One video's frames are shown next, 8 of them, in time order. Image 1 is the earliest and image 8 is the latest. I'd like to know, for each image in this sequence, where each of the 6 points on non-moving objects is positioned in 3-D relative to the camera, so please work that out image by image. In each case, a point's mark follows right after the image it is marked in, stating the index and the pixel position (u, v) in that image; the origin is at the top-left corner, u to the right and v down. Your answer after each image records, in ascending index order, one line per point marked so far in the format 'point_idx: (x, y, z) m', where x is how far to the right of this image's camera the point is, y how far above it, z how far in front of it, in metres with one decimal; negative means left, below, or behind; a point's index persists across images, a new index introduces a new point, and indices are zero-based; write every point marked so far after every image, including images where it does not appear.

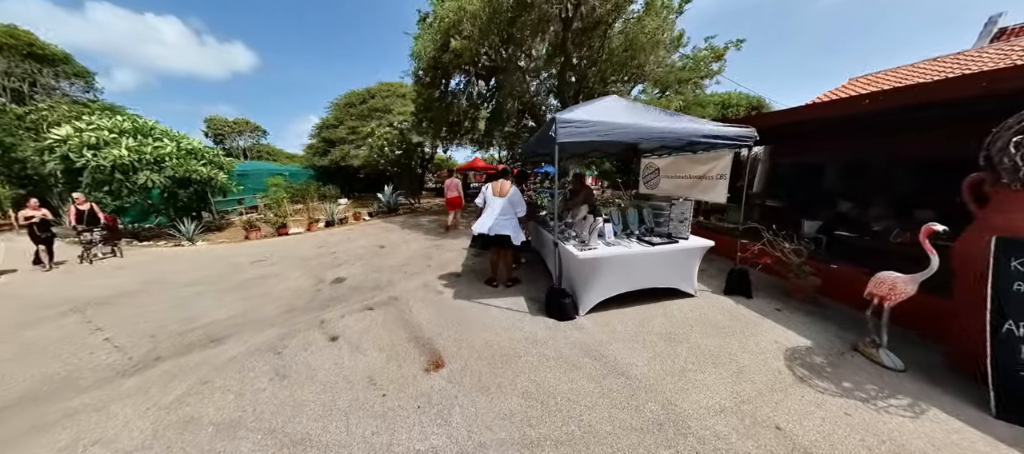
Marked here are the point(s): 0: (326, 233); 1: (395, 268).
0: (-5.7, -0.2, +8.3) m
1: (-1.9, -0.7, +4.4) m
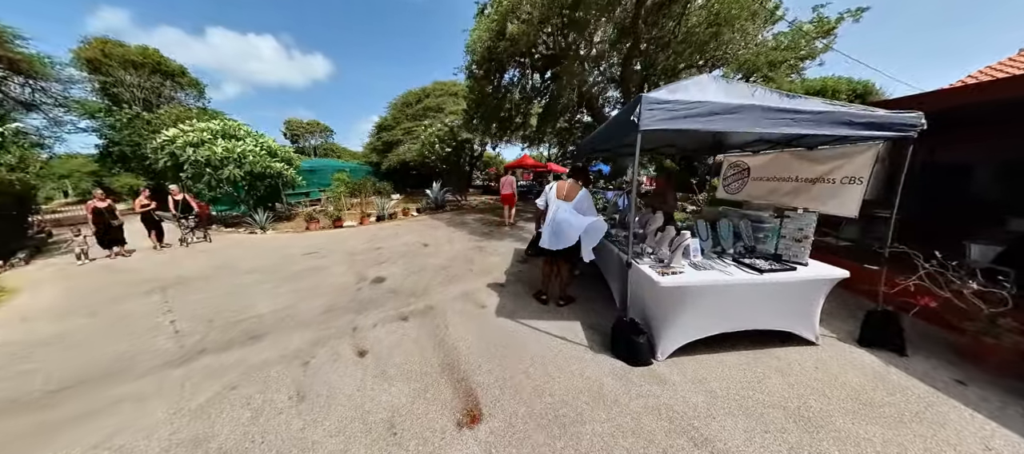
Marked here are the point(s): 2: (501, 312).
0: (-4.3, 0.0, +8.6) m
1: (-1.2, -0.7, +4.2) m
2: (-0.1, -0.9, +2.7) m
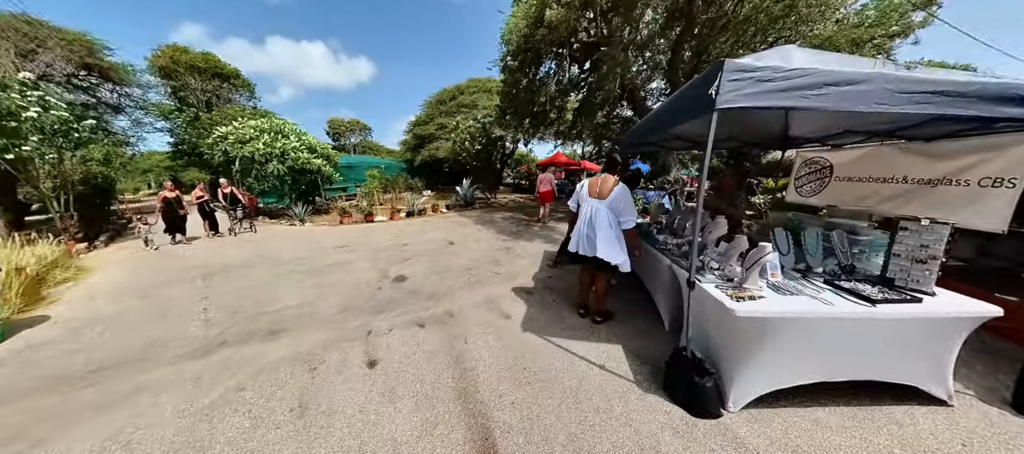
0: (-3.4, +0.1, +8.7) m
1: (-0.8, -0.7, +3.9) m
2: (+0.1, -0.9, +2.4) m
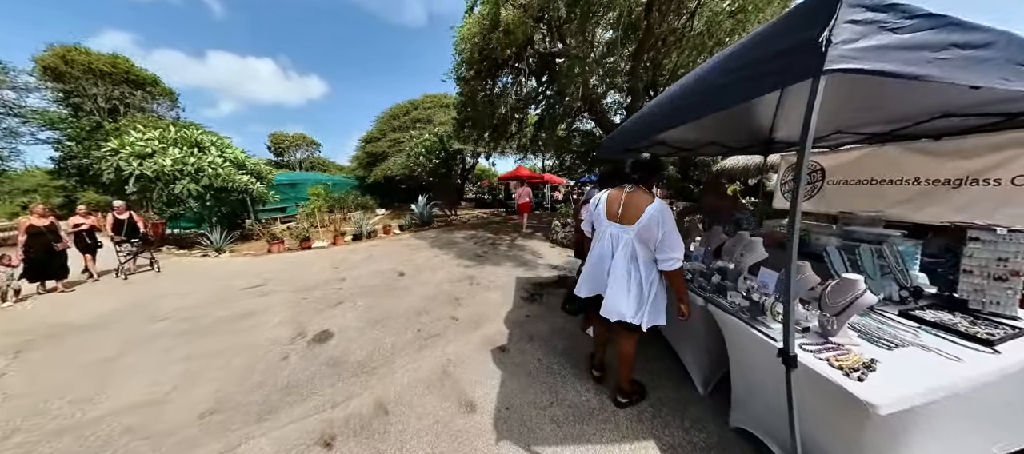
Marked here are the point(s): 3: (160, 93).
0: (-4.4, -0.6, +7.3) m
1: (-1.1, -1.0, +3.0) m
2: (-0.1, -1.1, +1.6) m
3: (-19.5, +7.4, +15.0) m
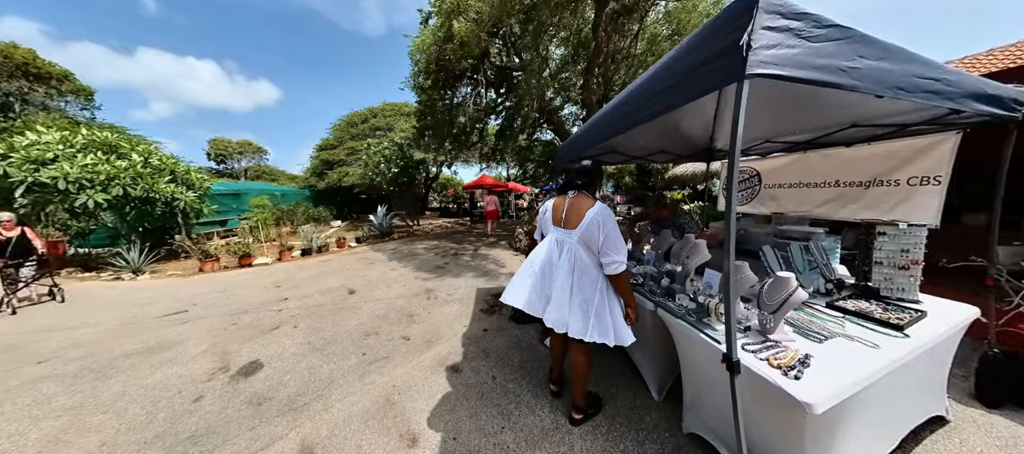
0: (-5.3, -1.0, +6.7) m
1: (-1.6, -1.2, +2.7) m
2: (-0.3, -1.1, +1.4) m
3: (-21.4, +6.4, +12.8) m
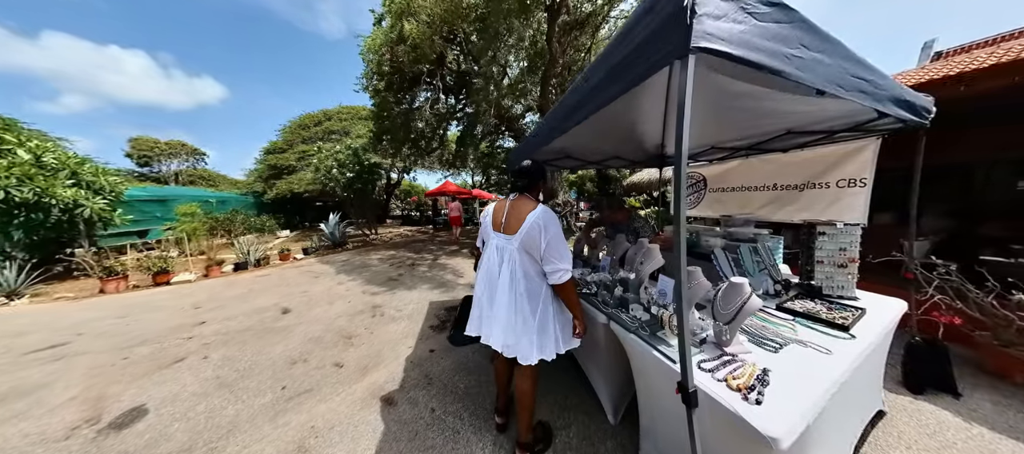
0: (-6.1, -1.2, +5.8) m
1: (-2.0, -1.2, +2.2) m
2: (-0.6, -1.2, +1.1) m
3: (-22.9, +5.8, +10.4) m
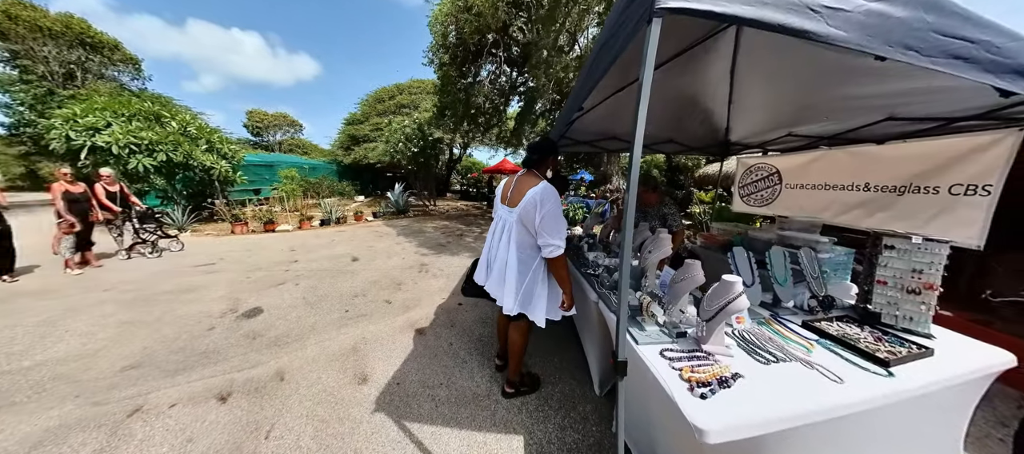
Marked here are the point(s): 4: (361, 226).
0: (-5.2, -0.2, +7.1) m
1: (-1.8, -0.8, +2.9) m
2: (-0.7, -1.0, +1.5) m
3: (-20.0, +8.8, +14.2) m
4: (-4.2, 0.0, +7.7) m
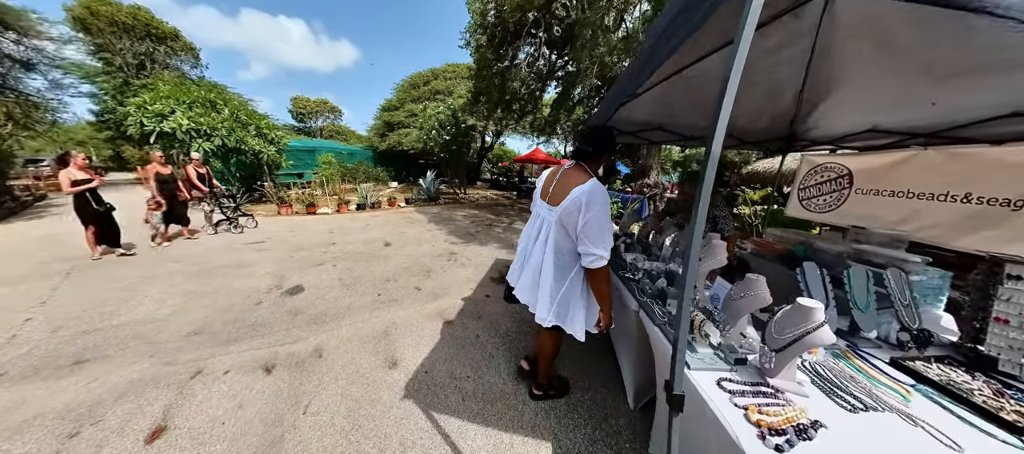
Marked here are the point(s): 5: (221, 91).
0: (-4.4, +0.3, +7.5) m
1: (-1.5, -0.7, +3.0) m
2: (-0.5, -0.9, +1.5) m
3: (-18.1, +10.2, +15.6) m
4: (-3.5, +0.5, +8.0) m
5: (-9.0, +4.2, +8.5) m
